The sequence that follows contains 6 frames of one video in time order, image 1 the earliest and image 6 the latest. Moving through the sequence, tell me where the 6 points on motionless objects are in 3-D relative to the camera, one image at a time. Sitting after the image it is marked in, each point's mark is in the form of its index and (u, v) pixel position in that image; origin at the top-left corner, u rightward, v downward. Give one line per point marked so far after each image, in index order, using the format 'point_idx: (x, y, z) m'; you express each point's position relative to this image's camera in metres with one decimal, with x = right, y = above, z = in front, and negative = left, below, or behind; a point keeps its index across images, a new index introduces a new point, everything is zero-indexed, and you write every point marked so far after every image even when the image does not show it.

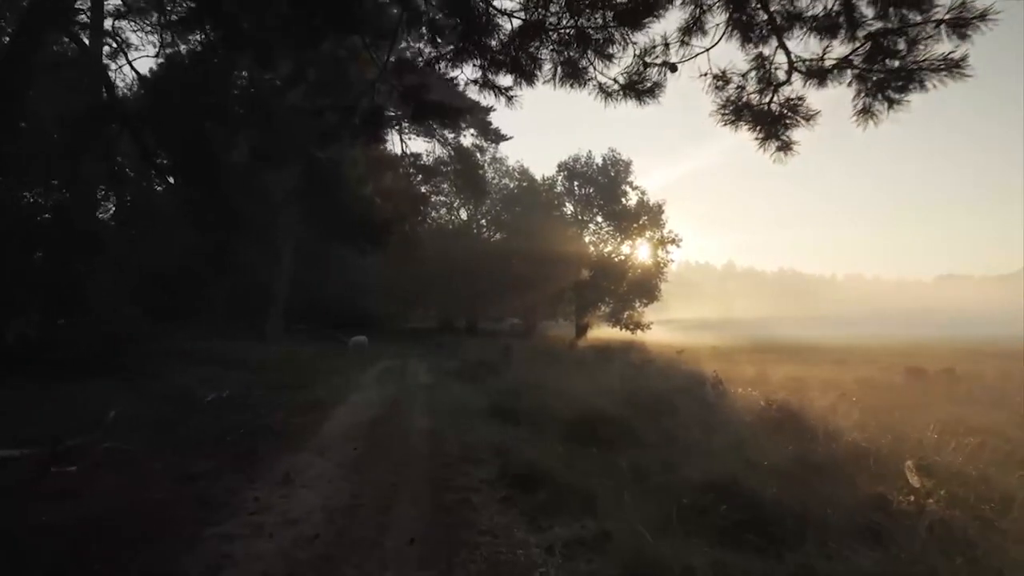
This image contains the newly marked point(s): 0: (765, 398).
0: (+6.0, -2.6, +16.6) m
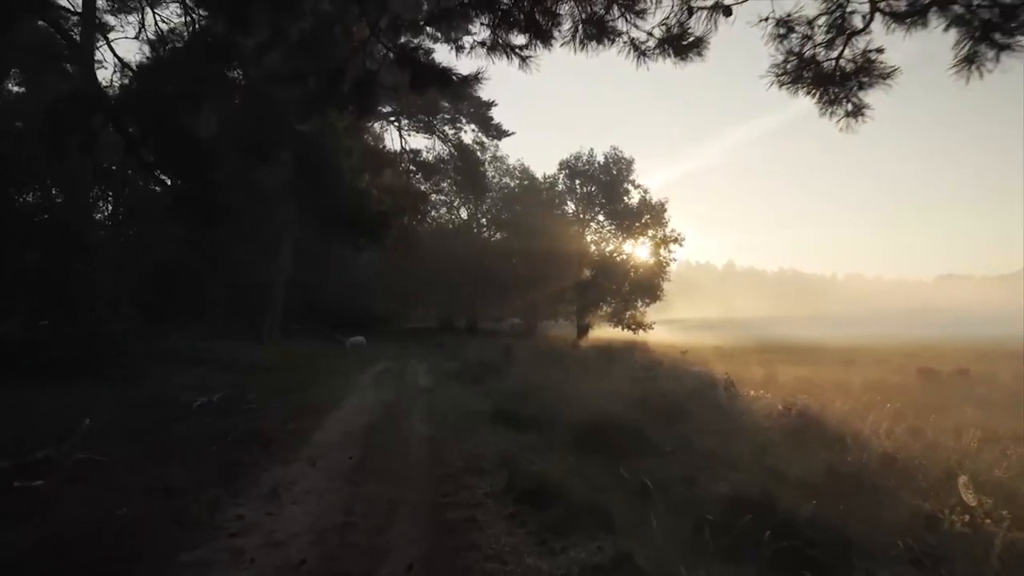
0: (+6.0, -2.6, +15.9) m
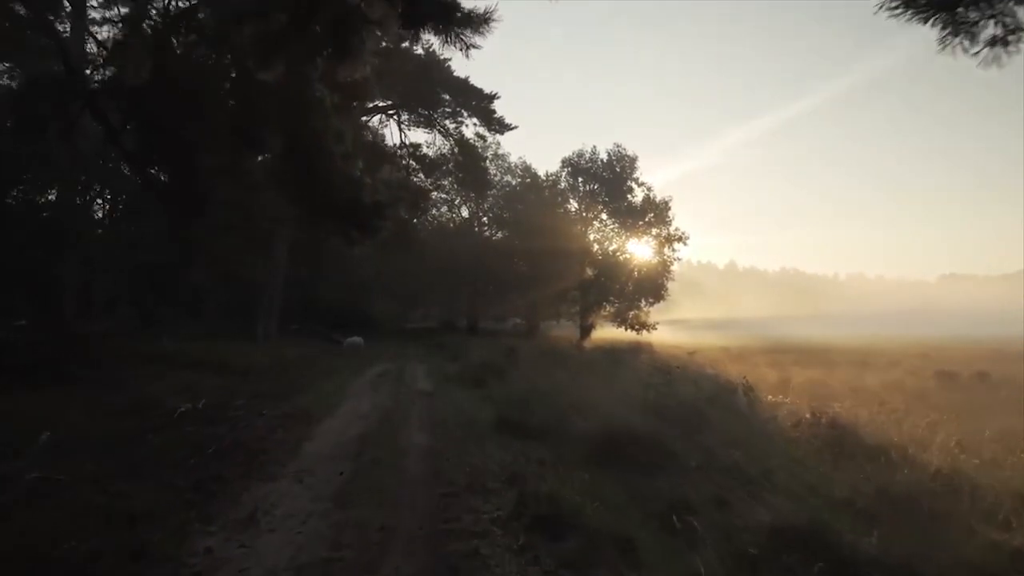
0: (+6.2, -2.5, +14.9) m
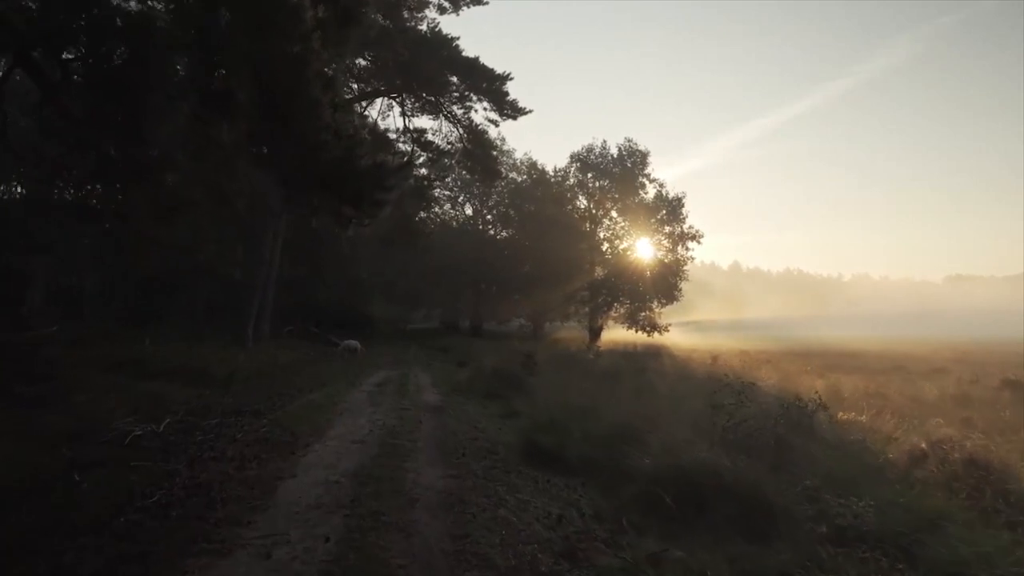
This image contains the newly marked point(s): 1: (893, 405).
0: (+6.7, -2.5, +12.2) m
1: (+10.2, -3.1, +18.8) m
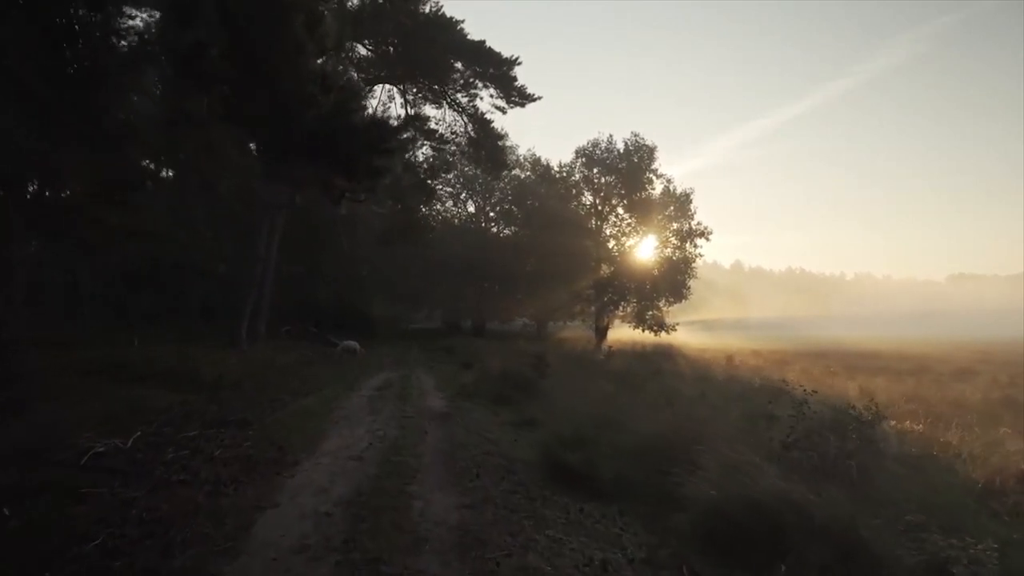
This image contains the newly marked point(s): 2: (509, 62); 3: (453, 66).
0: (+7.0, -2.4, +10.6) m
1: (+10.5, -3.0, +17.3) m
2: (-0.1, +6.0, +18.5) m
3: (-1.5, +5.9, +18.3) m
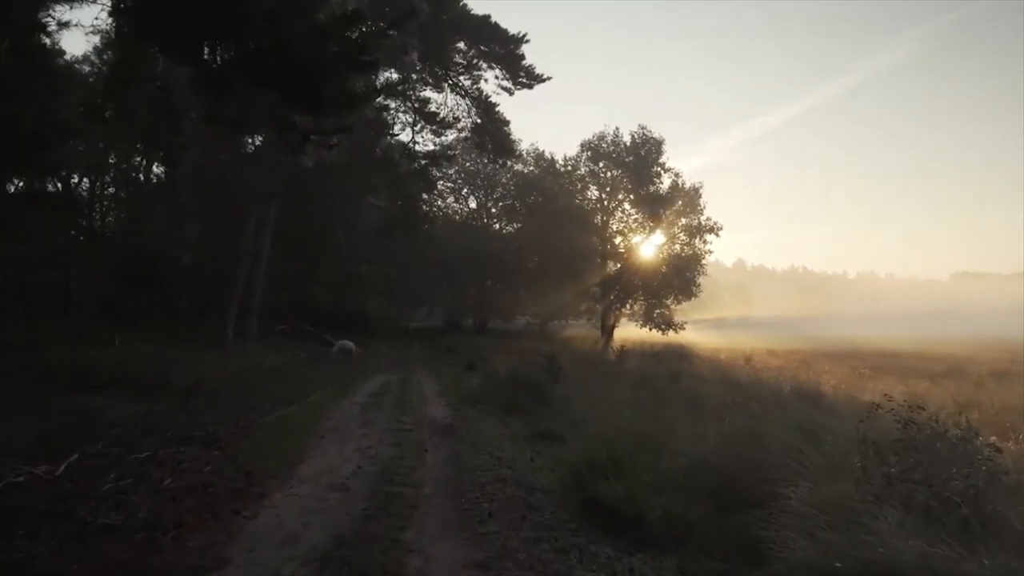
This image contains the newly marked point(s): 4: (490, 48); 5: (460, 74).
0: (+7.2, -2.3, +8.6) m
1: (+10.8, -2.9, +15.3) m
2: (+0.2, +6.1, +16.5) m
3: (-1.3, +6.0, +16.3) m
4: (-0.5, +5.7, +16.3) m
5: (-1.2, +5.7, +16.9) m
